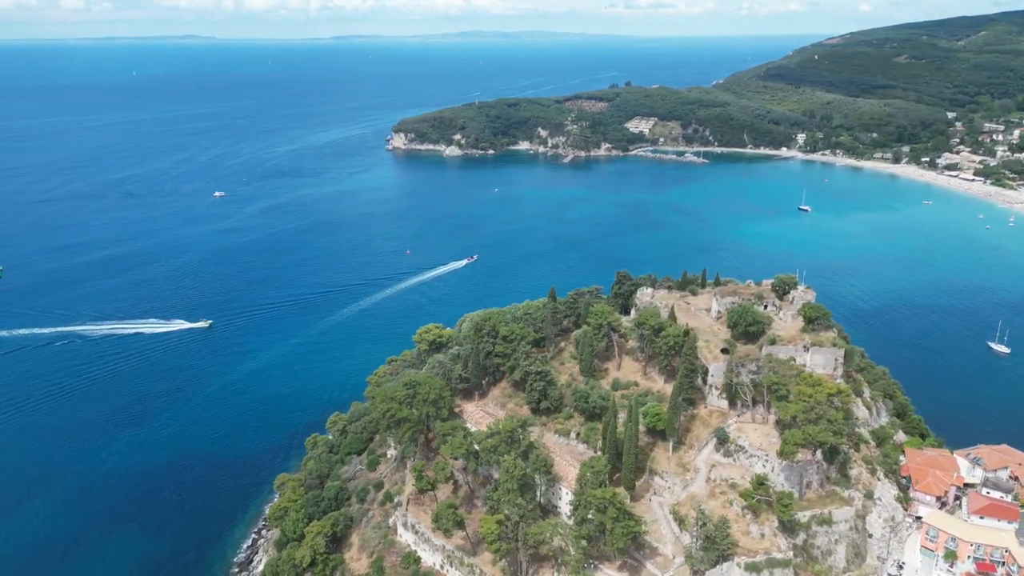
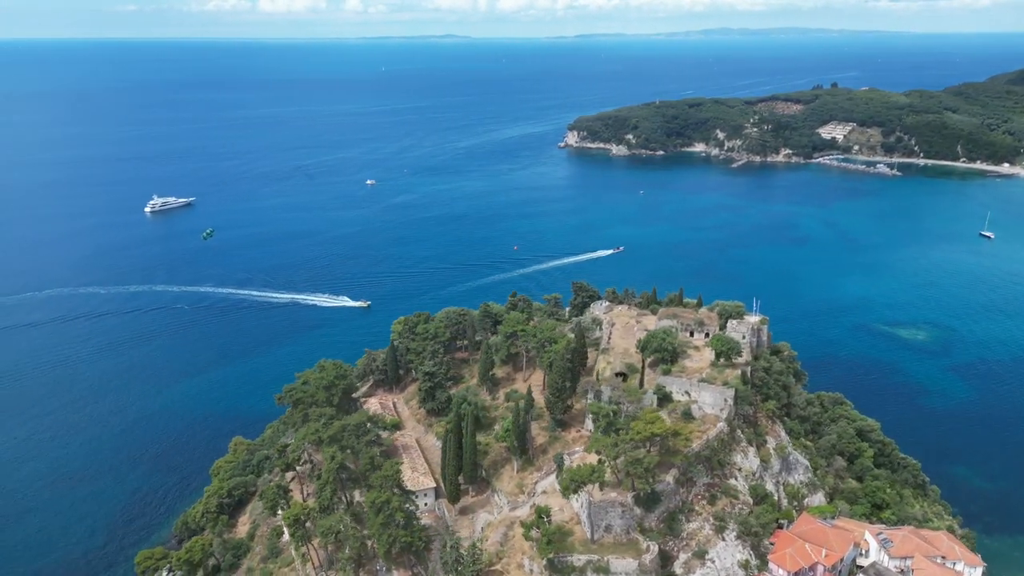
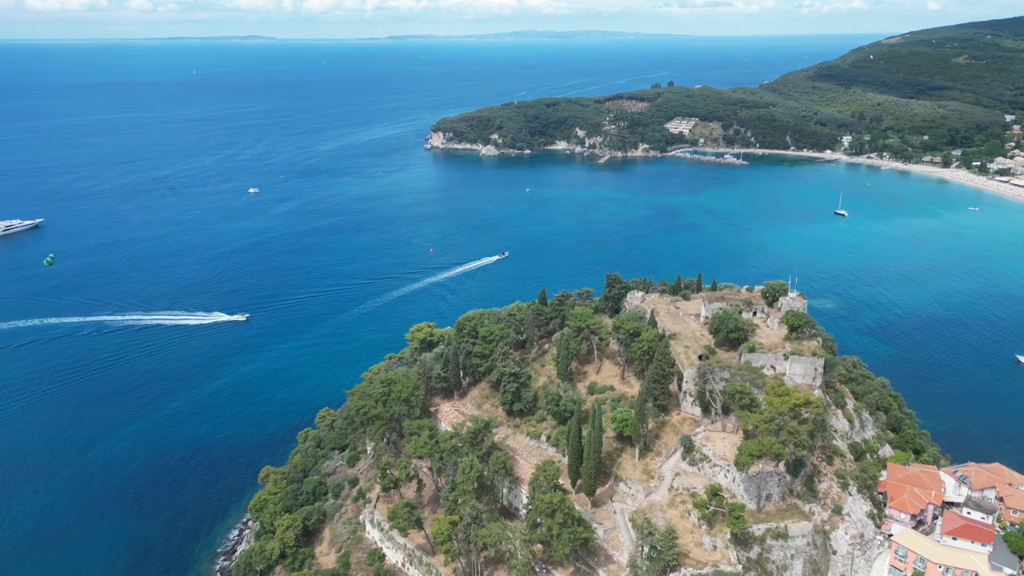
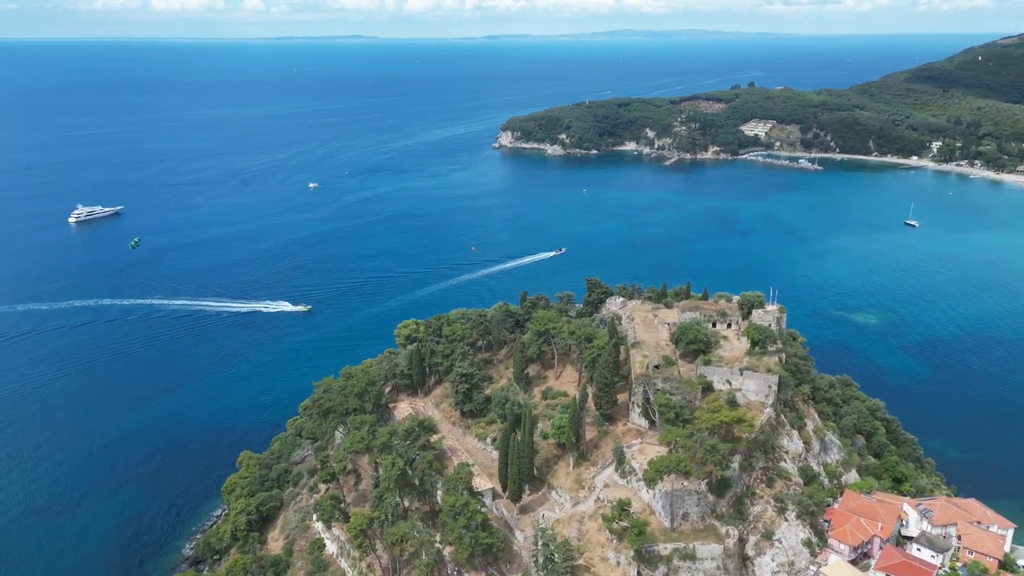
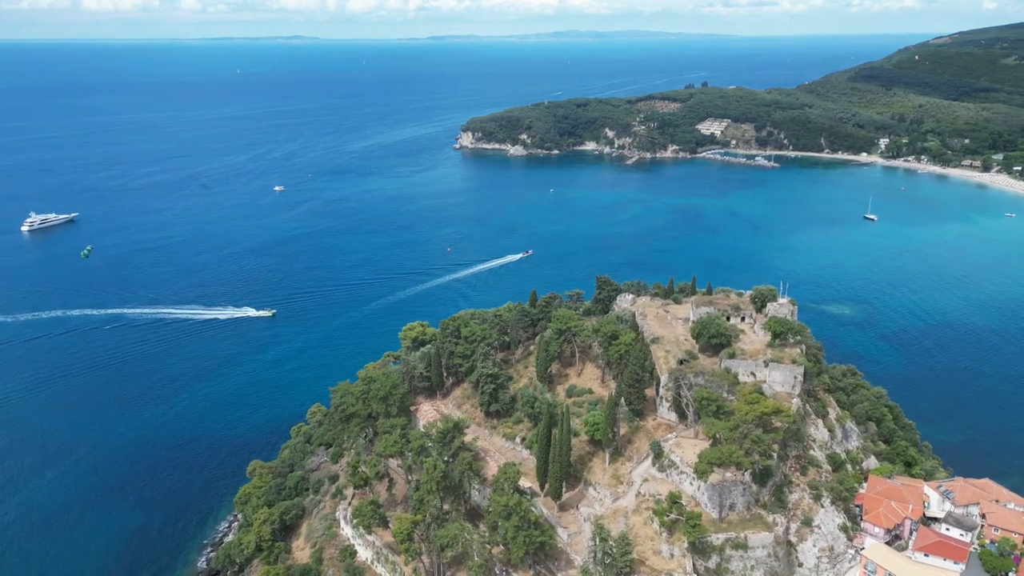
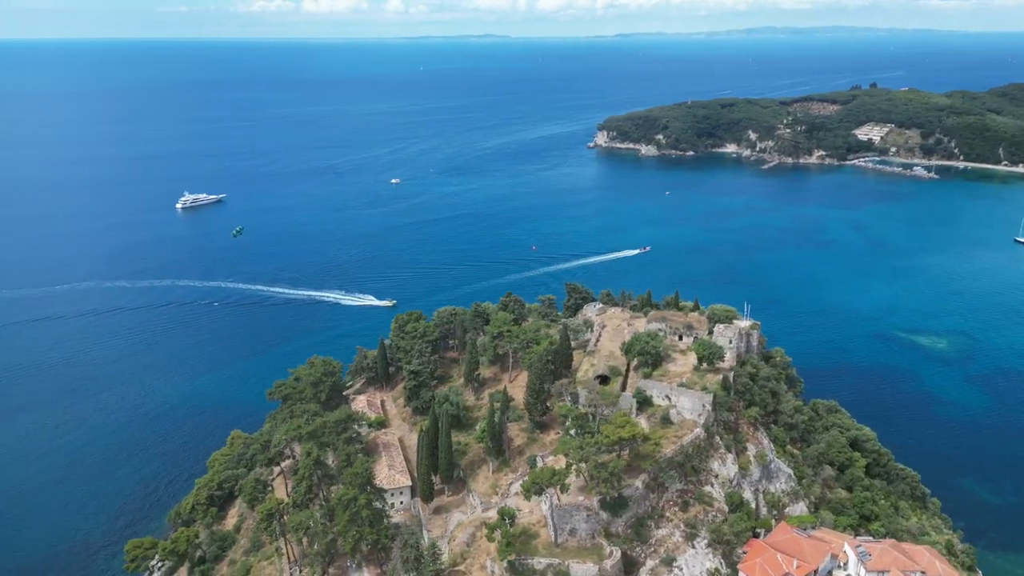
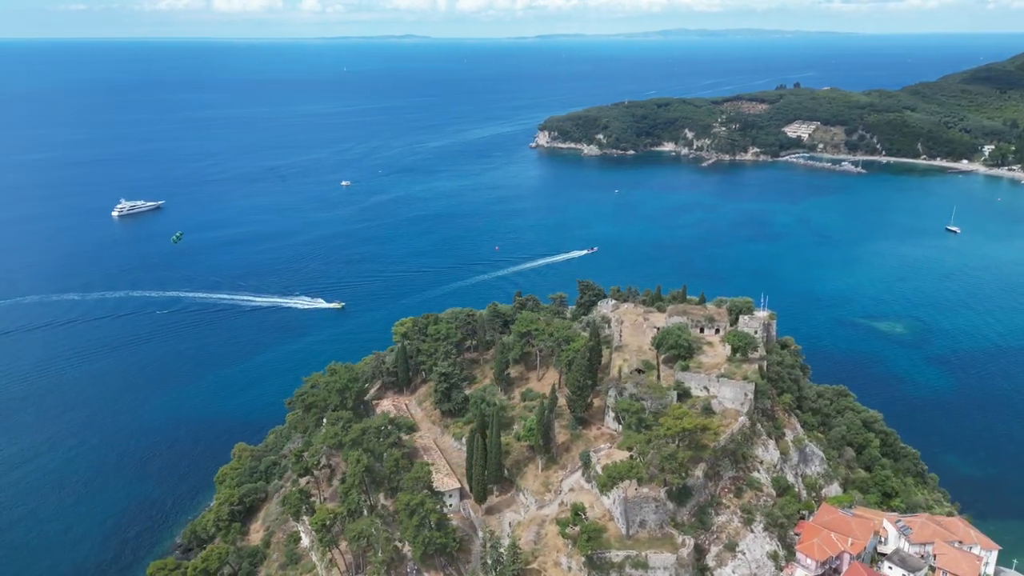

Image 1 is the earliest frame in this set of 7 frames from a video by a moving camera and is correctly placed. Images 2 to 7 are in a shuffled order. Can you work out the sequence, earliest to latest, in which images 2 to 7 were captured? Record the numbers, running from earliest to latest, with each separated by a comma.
3, 5, 4, 7, 2, 6
